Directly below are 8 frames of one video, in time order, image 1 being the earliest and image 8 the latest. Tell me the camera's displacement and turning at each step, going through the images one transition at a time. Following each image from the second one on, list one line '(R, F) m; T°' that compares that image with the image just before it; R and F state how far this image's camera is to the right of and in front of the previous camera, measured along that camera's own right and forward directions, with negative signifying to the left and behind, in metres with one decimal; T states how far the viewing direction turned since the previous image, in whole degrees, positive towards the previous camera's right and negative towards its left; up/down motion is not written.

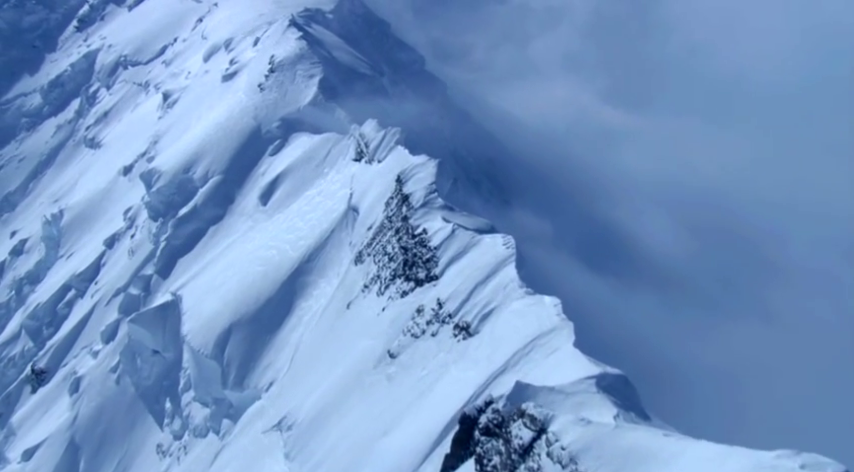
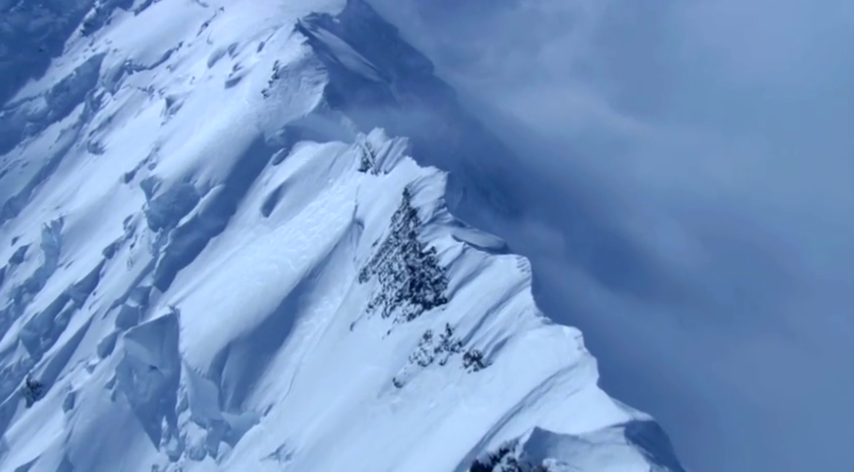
(-0.1, +2.3) m; -1°
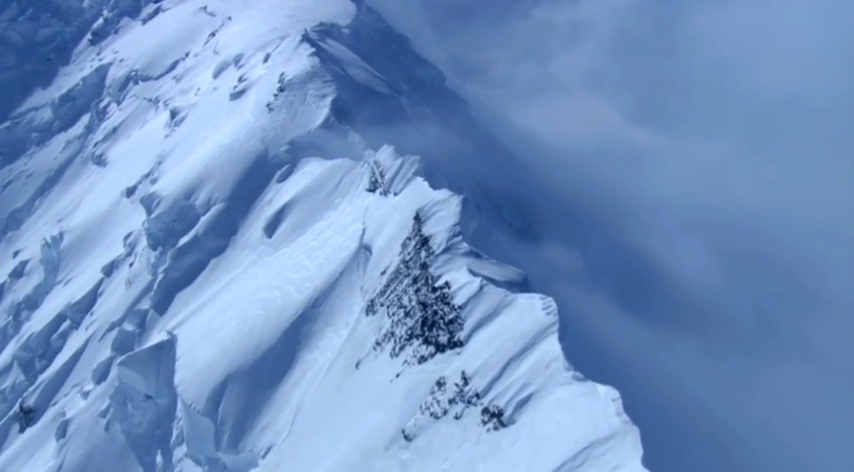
(-0.2, +3.3) m; -1°
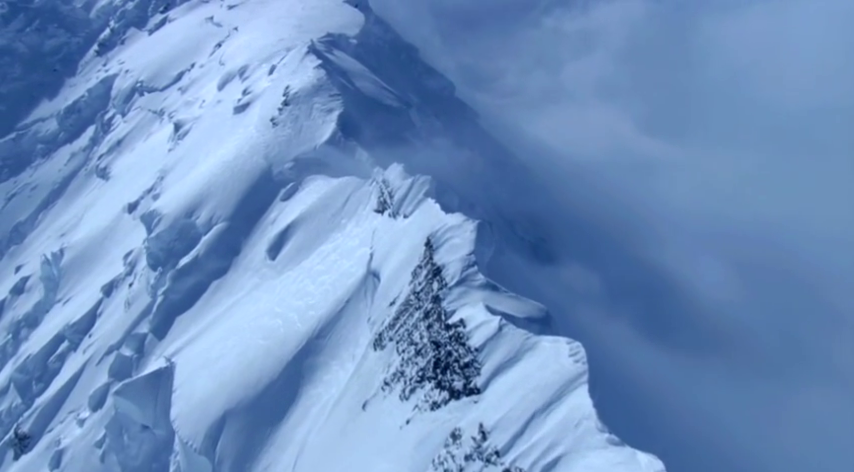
(-0.2, +2.8) m; -1°
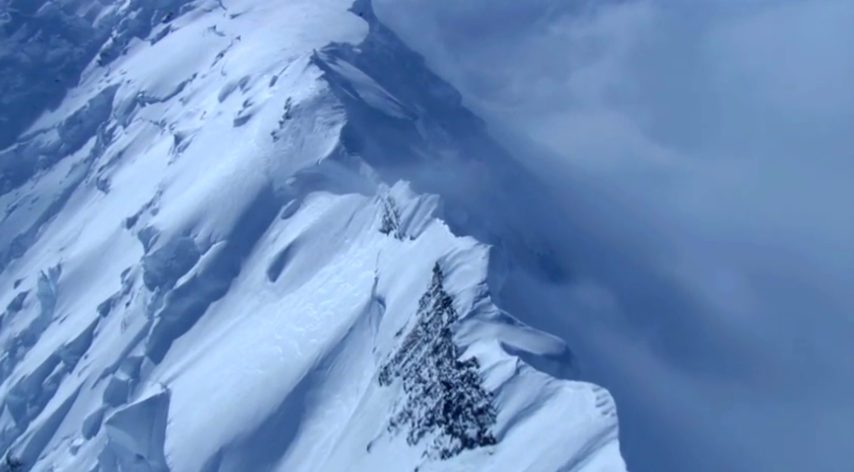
(-0.2, +2.5) m; 0°
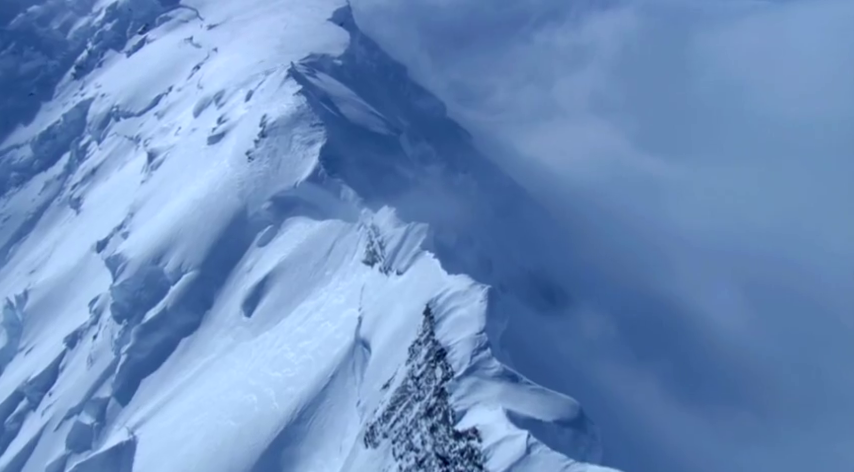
(-0.1, +4.0) m; +1°
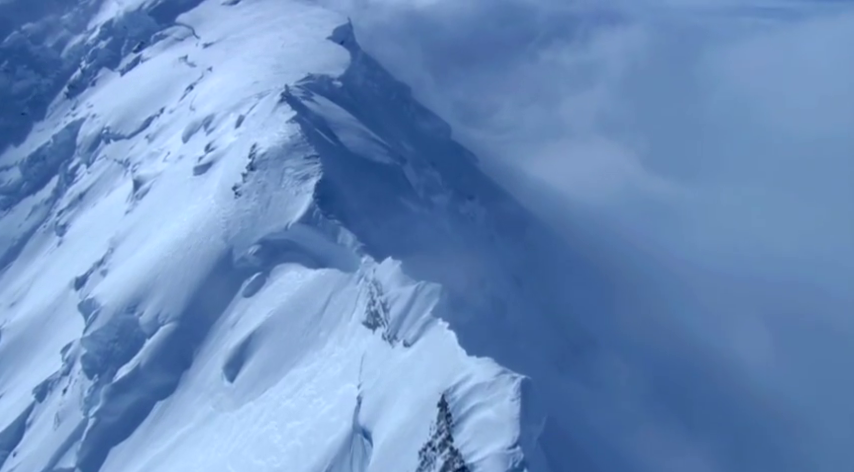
(-0.5, +6.2) m; 0°
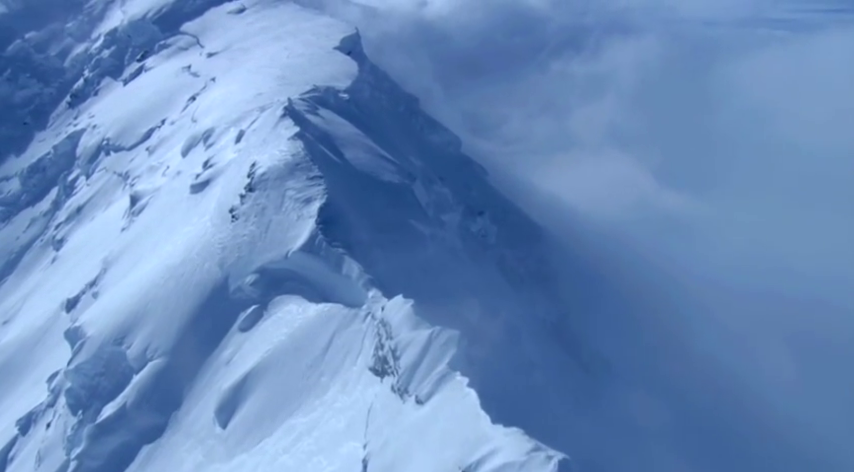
(-0.4, +3.8) m; 0°
